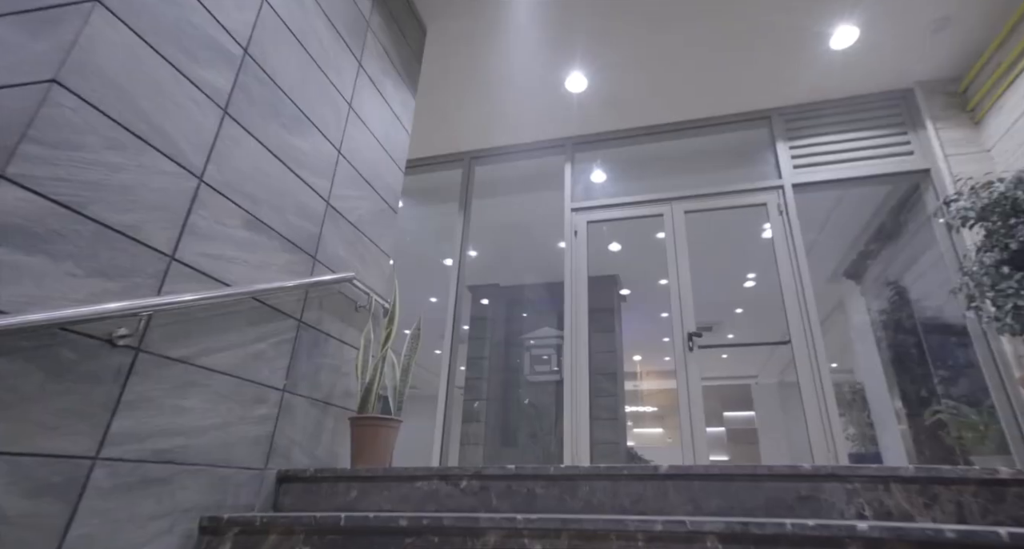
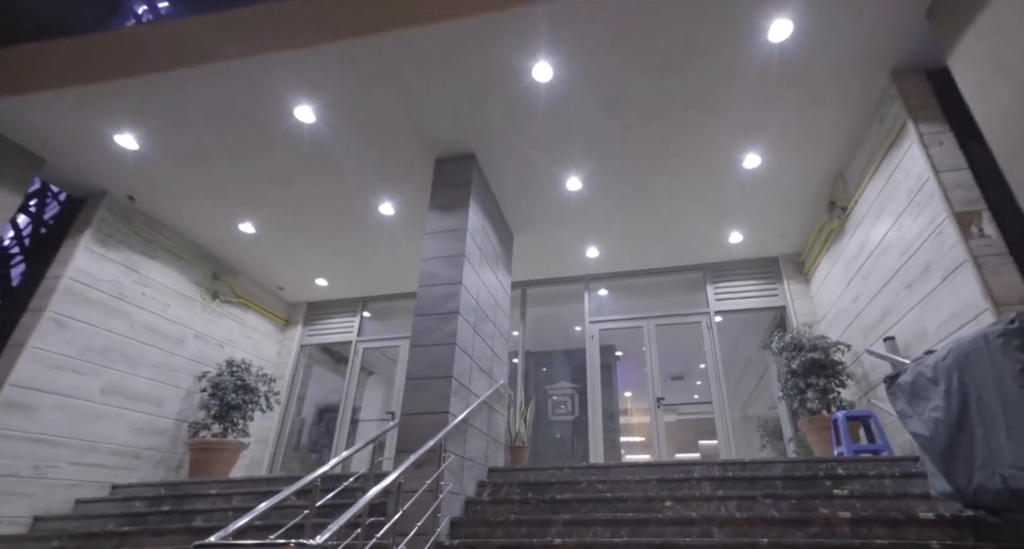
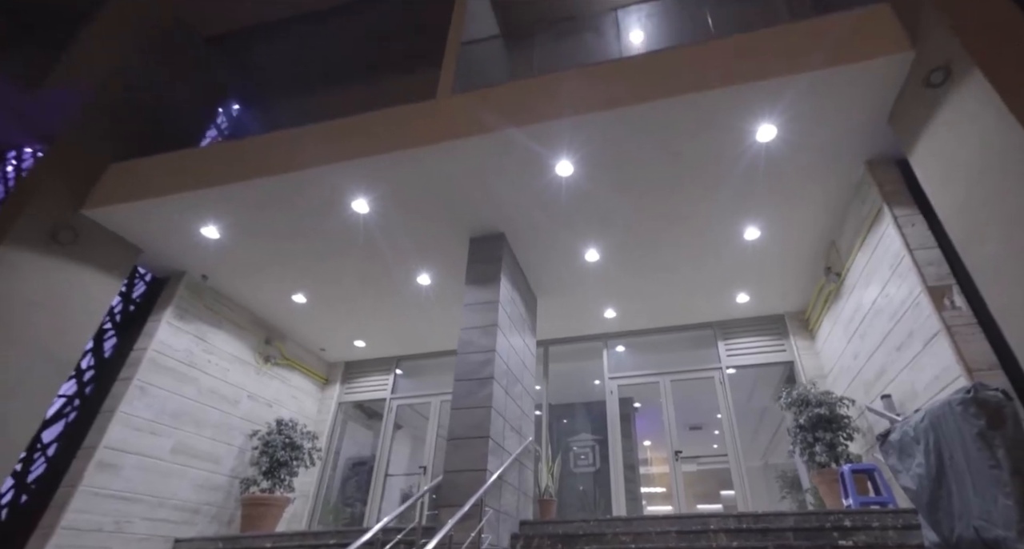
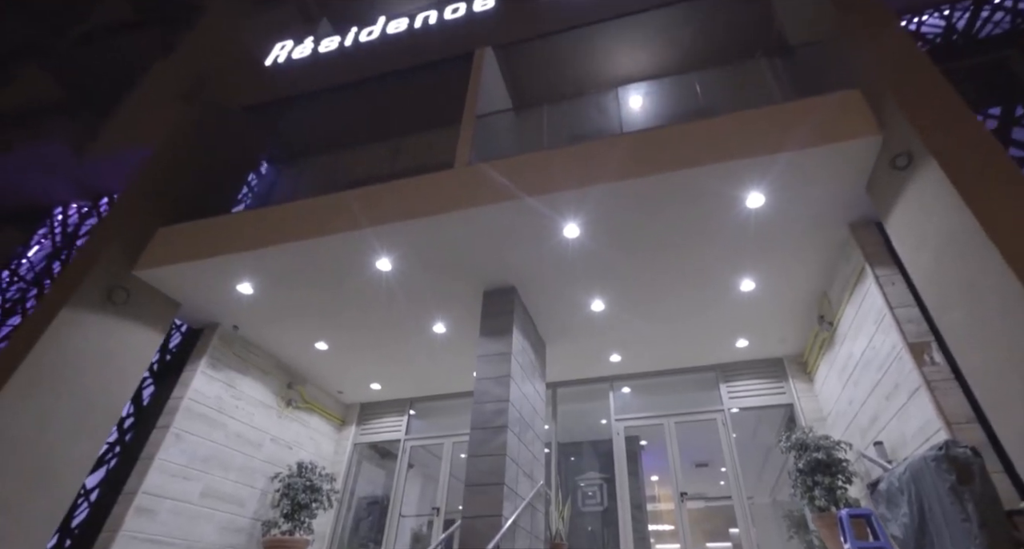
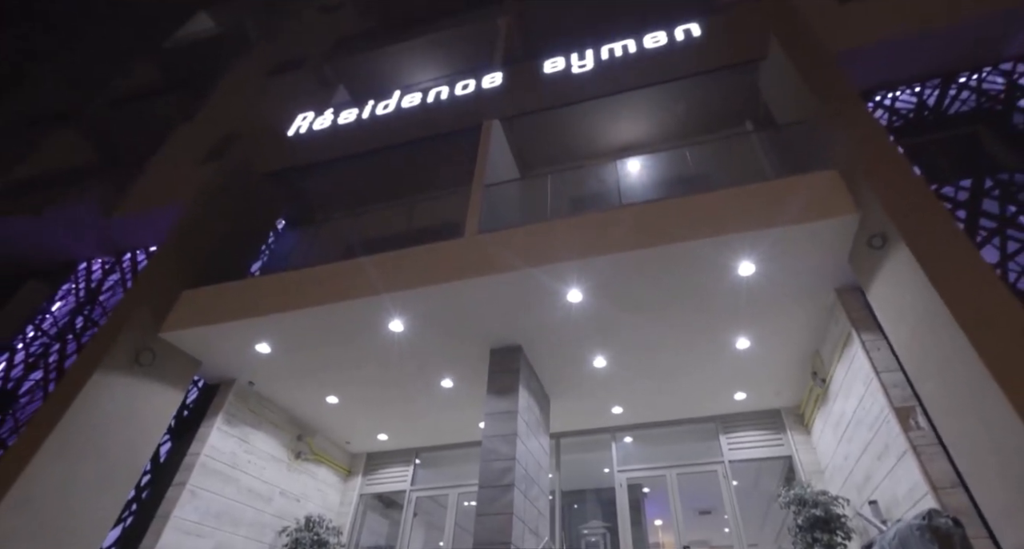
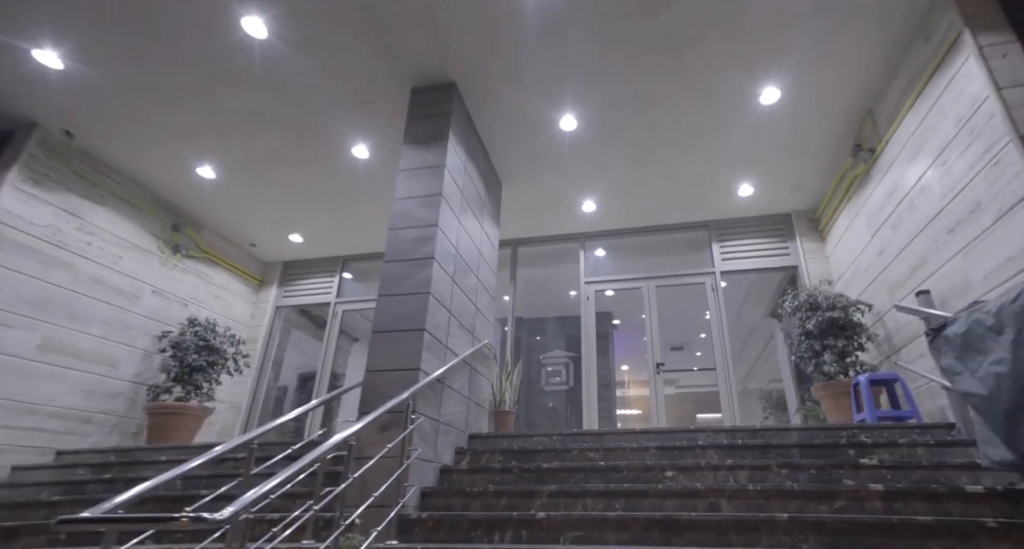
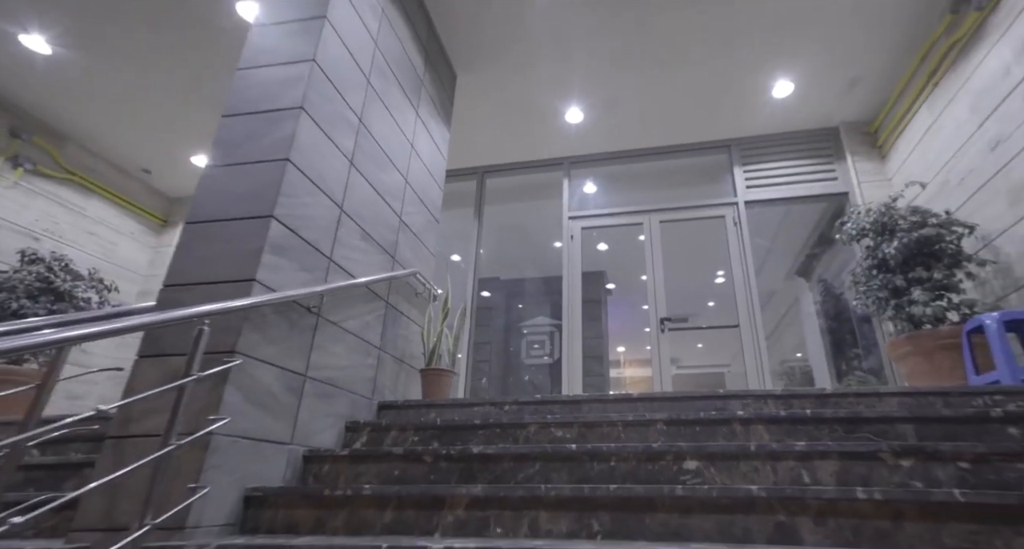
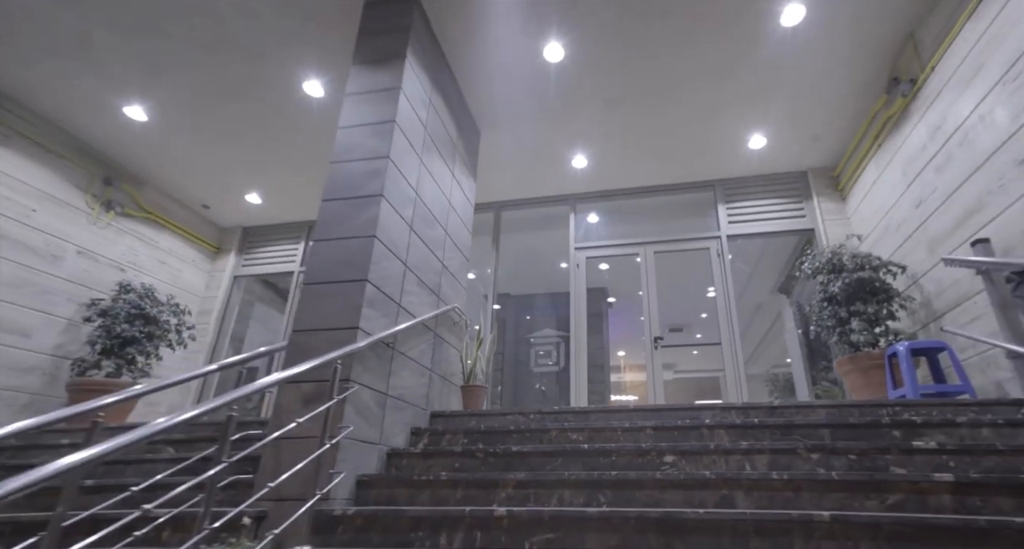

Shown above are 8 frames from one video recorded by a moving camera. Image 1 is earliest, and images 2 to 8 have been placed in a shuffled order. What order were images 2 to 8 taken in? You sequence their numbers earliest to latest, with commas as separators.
7, 8, 6, 2, 3, 4, 5
